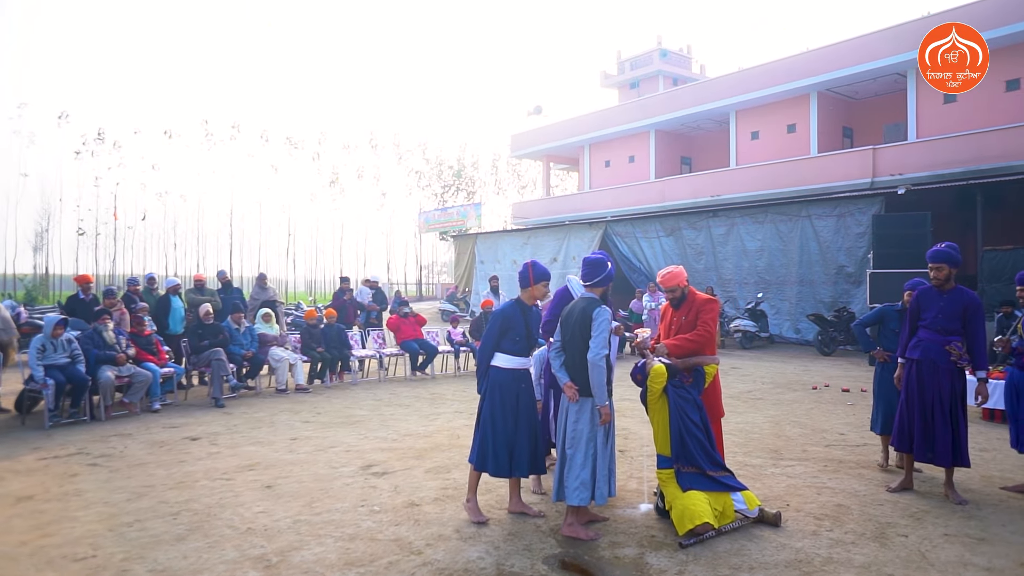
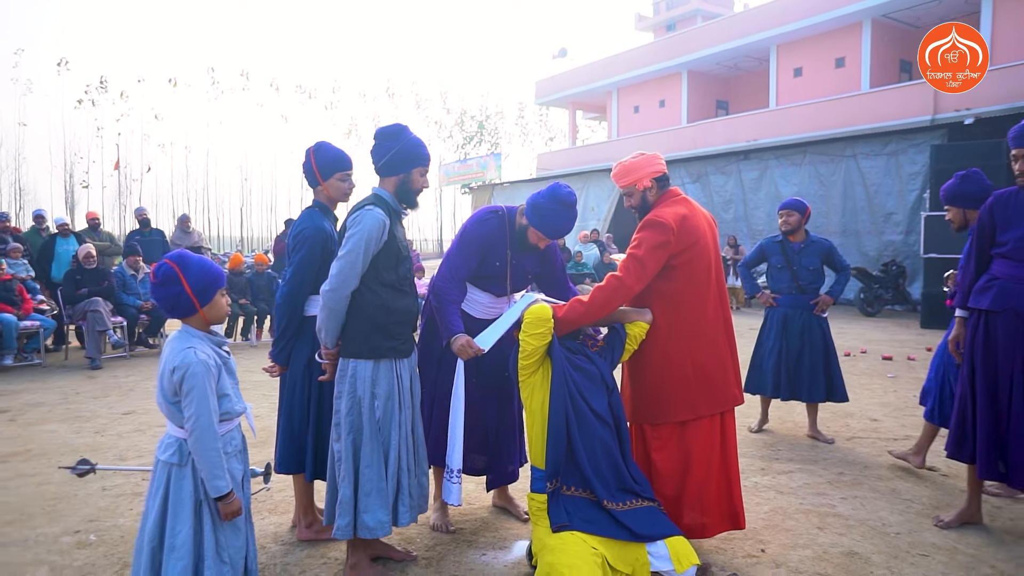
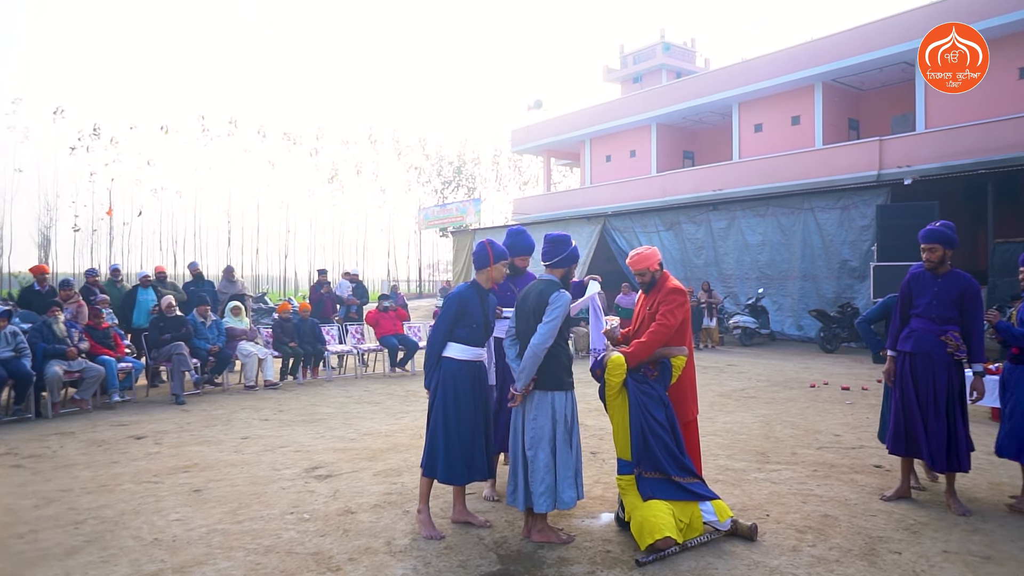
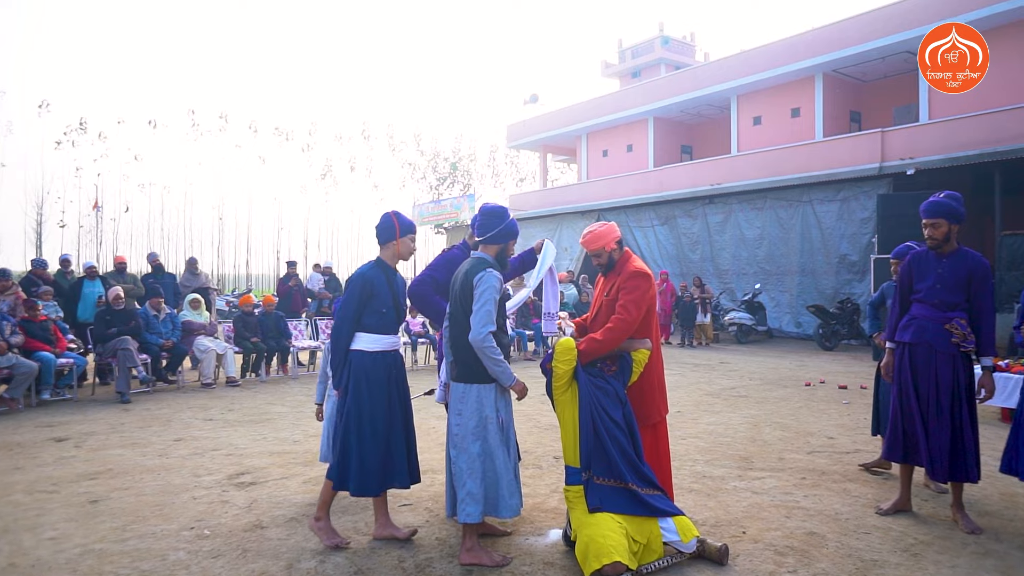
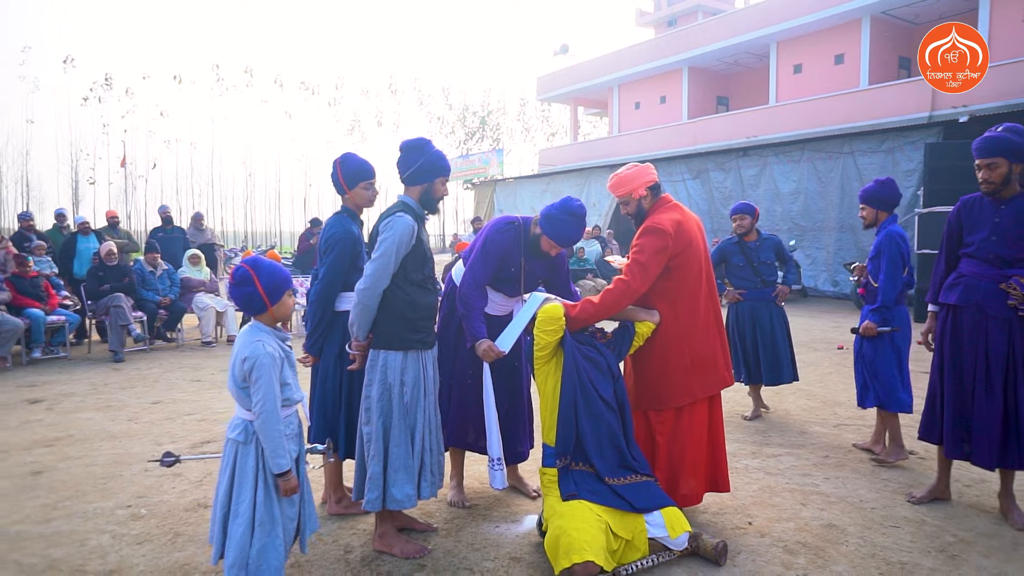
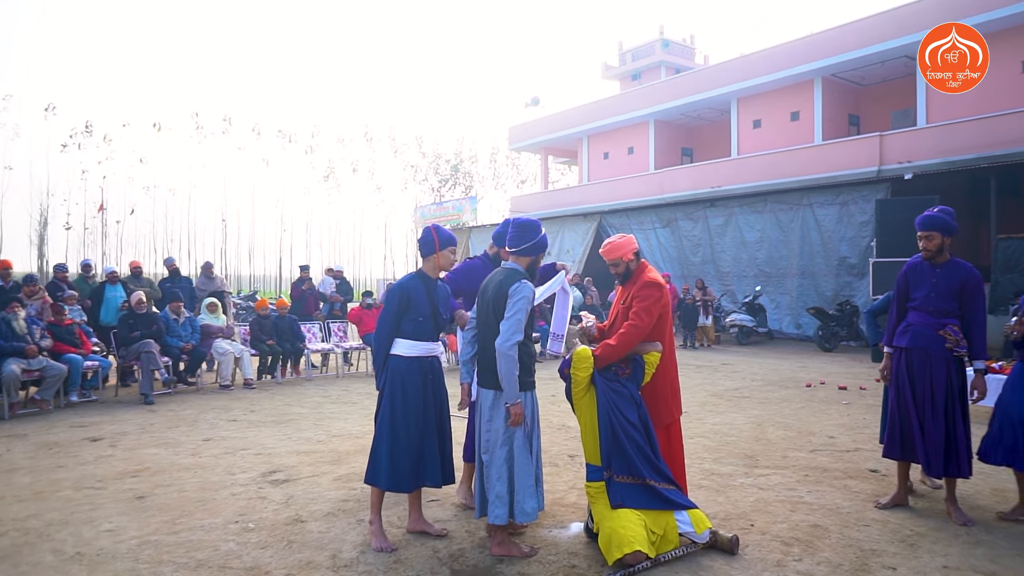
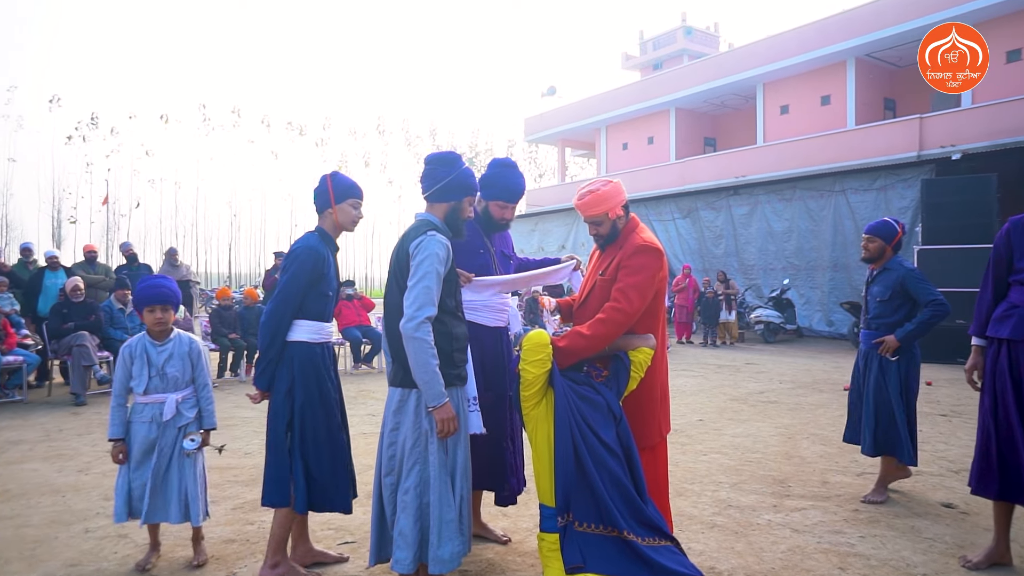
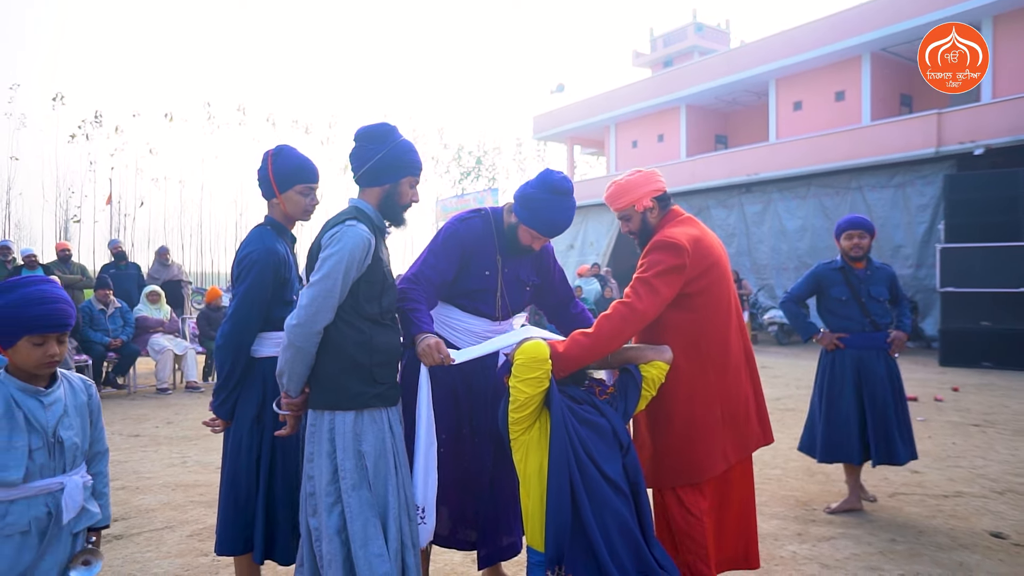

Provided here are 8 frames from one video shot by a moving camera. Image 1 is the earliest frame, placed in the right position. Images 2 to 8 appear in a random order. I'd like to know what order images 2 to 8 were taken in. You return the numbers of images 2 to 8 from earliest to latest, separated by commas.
3, 6, 4, 7, 8, 2, 5
